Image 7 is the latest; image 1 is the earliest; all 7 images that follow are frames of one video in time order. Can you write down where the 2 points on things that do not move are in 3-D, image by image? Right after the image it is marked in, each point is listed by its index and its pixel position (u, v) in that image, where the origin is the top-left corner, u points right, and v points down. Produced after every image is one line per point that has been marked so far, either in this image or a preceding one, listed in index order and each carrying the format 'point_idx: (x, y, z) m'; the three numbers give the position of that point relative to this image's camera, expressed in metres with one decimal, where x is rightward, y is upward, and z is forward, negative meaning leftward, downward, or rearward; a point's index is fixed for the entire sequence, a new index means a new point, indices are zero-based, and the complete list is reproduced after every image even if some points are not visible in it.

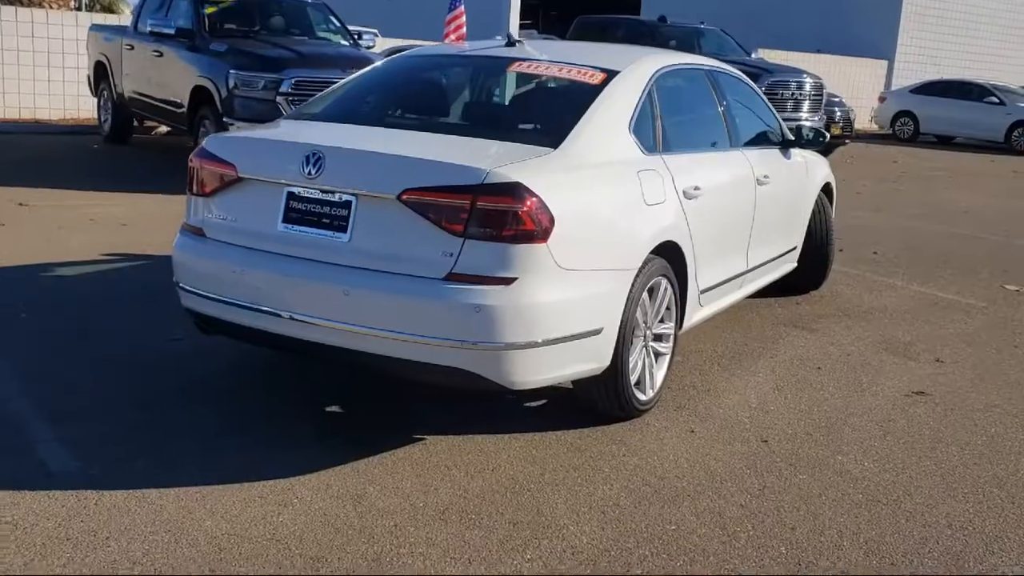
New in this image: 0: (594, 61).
0: (+0.4, +1.1, +5.3) m
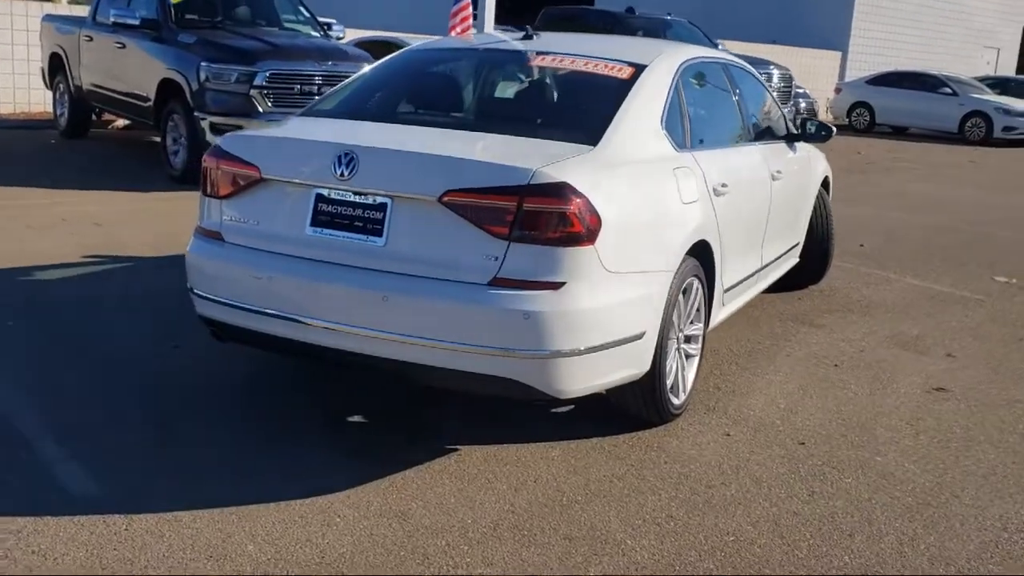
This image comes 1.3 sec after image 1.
0: (+0.5, +1.1, +5.1) m
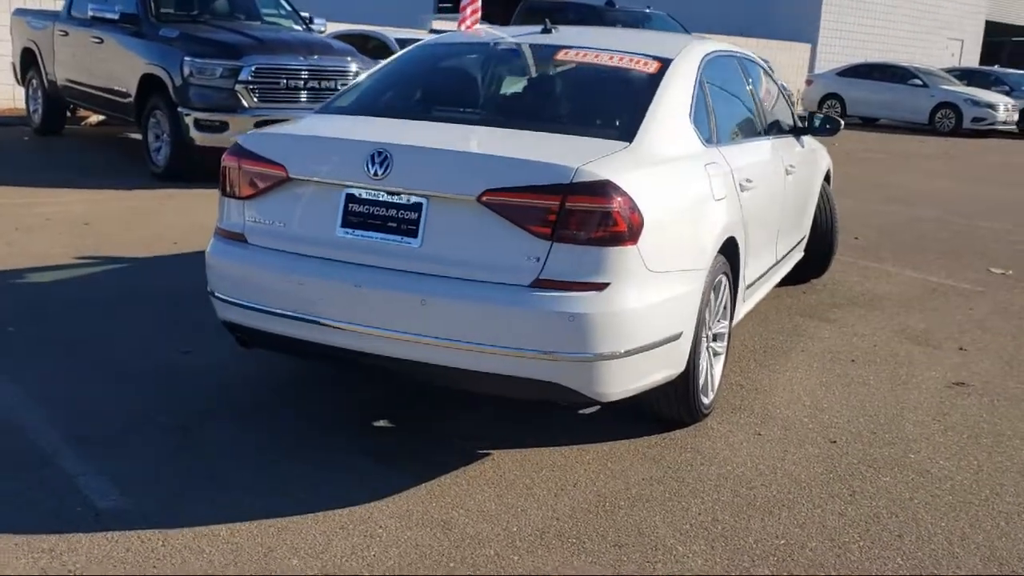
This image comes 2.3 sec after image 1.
0: (+0.6, +1.1, +5.0) m
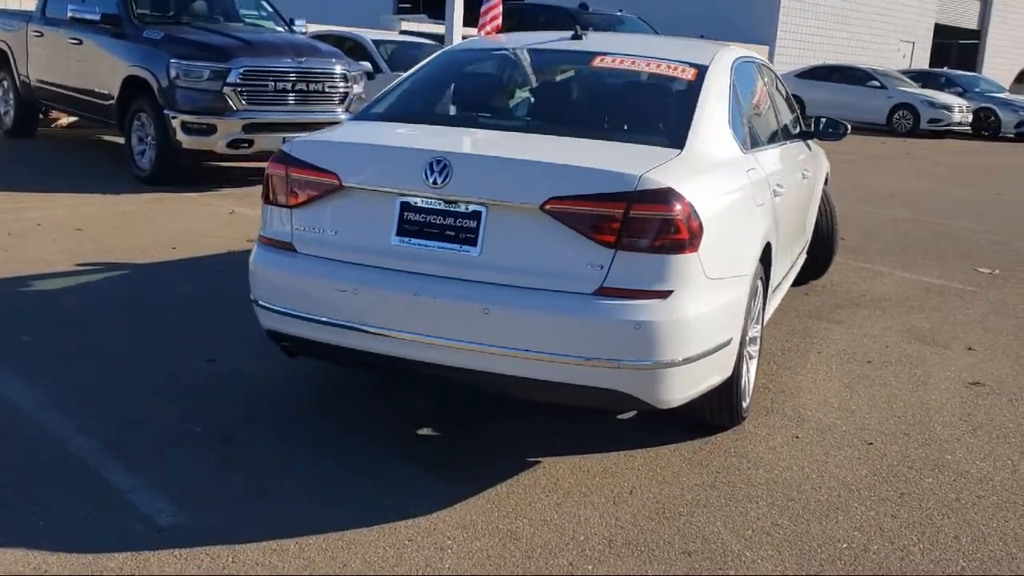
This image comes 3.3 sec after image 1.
0: (+0.8, +1.1, +5.1) m
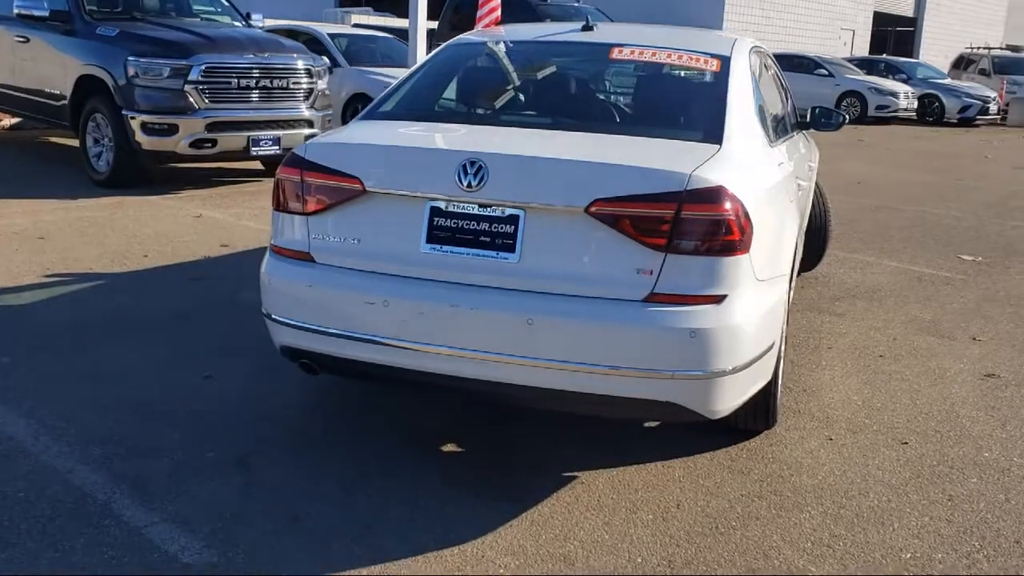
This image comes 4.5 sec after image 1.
0: (+0.8, +1.1, +4.9) m
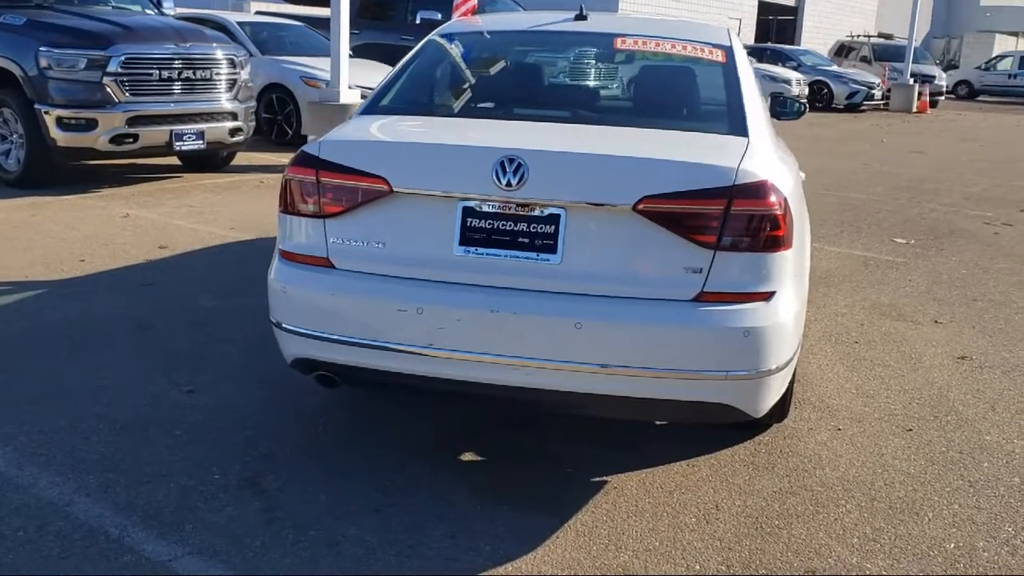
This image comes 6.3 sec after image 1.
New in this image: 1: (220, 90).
0: (+0.8, +1.1, +4.8) m
1: (-2.5, +1.7, +9.4) m
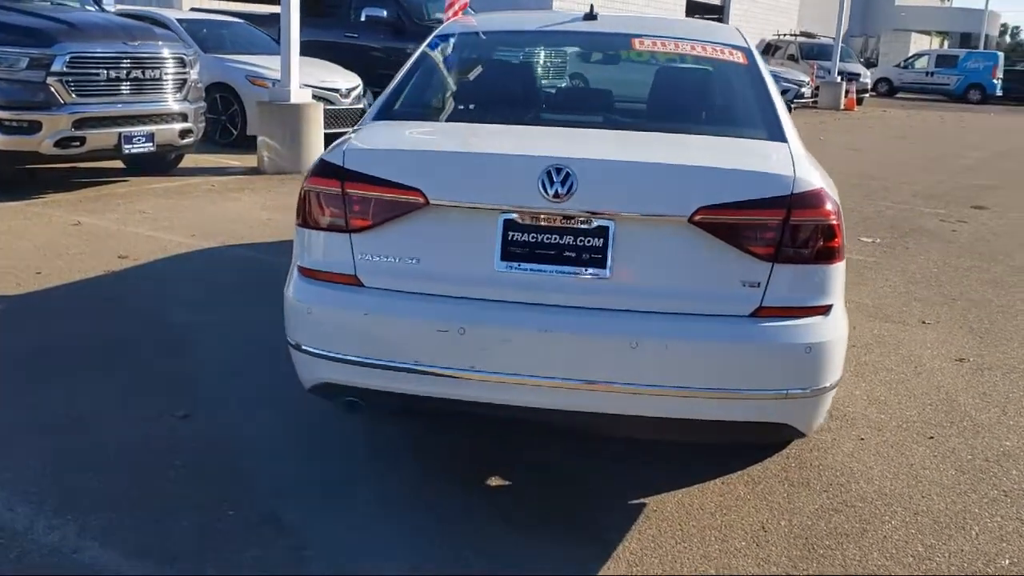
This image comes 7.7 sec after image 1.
0: (+0.8, +1.1, +4.6) m
1: (-2.8, +1.6, +9.0) m
